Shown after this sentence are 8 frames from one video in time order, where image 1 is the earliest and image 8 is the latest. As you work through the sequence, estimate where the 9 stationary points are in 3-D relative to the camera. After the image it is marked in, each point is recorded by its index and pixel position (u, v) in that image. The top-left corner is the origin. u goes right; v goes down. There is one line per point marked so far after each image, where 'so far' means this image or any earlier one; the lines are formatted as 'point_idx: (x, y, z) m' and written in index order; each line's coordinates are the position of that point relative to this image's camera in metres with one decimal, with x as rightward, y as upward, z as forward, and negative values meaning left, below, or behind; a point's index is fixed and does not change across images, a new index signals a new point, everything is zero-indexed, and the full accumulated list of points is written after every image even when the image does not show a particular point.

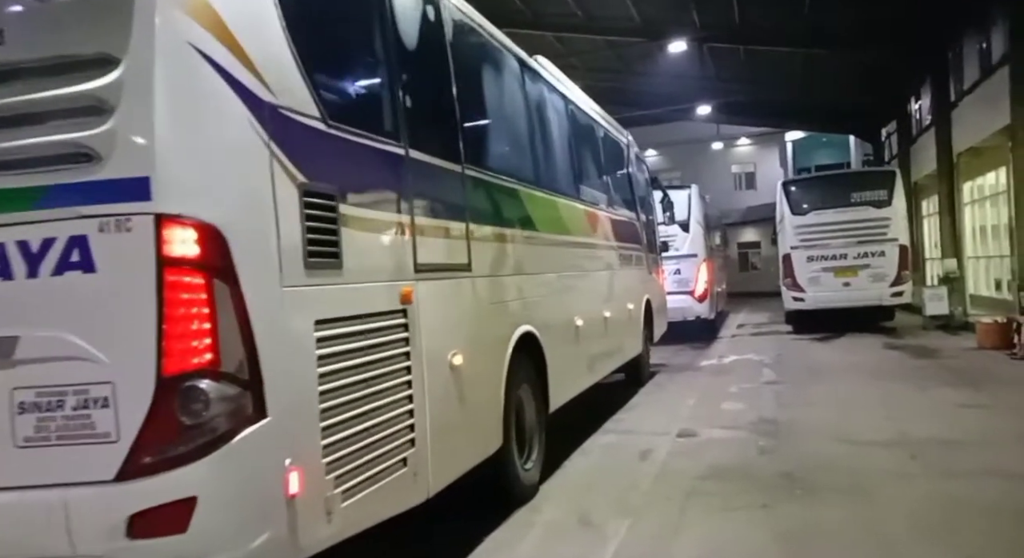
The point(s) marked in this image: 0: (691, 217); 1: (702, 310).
0: (+3.8, +1.3, +16.5) m
1: (+3.9, -0.6, +16.0) m
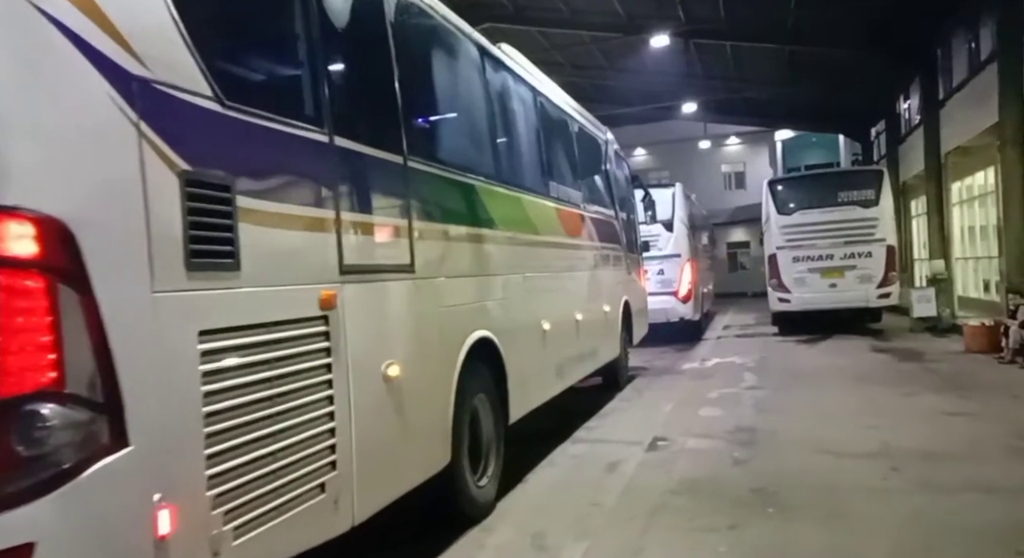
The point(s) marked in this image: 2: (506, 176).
0: (+3.4, +1.3, +16.1) m
1: (+3.5, -0.6, +15.6) m
2: (-0.1, +0.8, +6.2) m
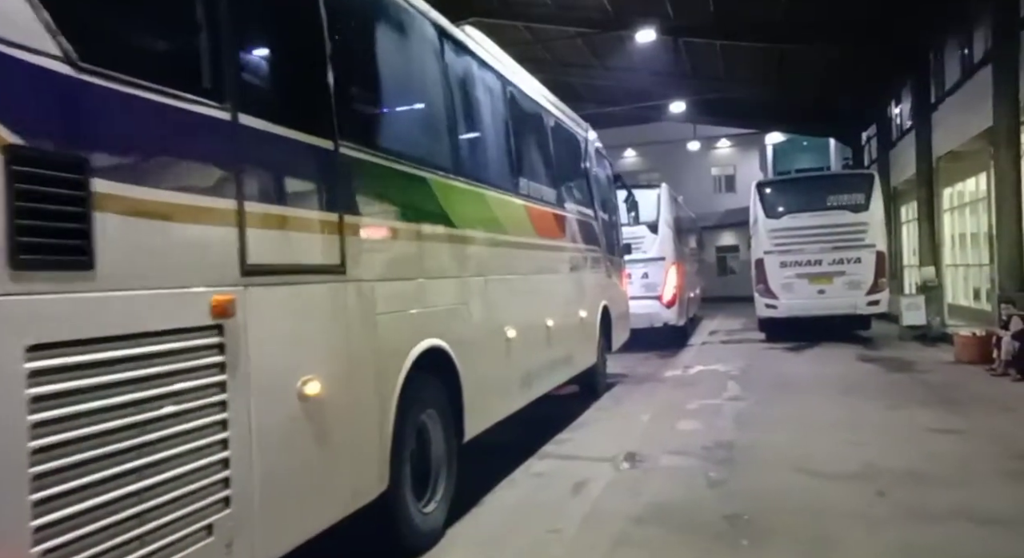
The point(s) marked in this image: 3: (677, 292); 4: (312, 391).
0: (+3.0, +1.2, +15.7) m
1: (+3.1, -0.7, +15.2) m
2: (-0.4, +0.8, +5.7) m
3: (+3.2, -0.2, +15.4) m
4: (-0.9, -0.5, +3.5) m
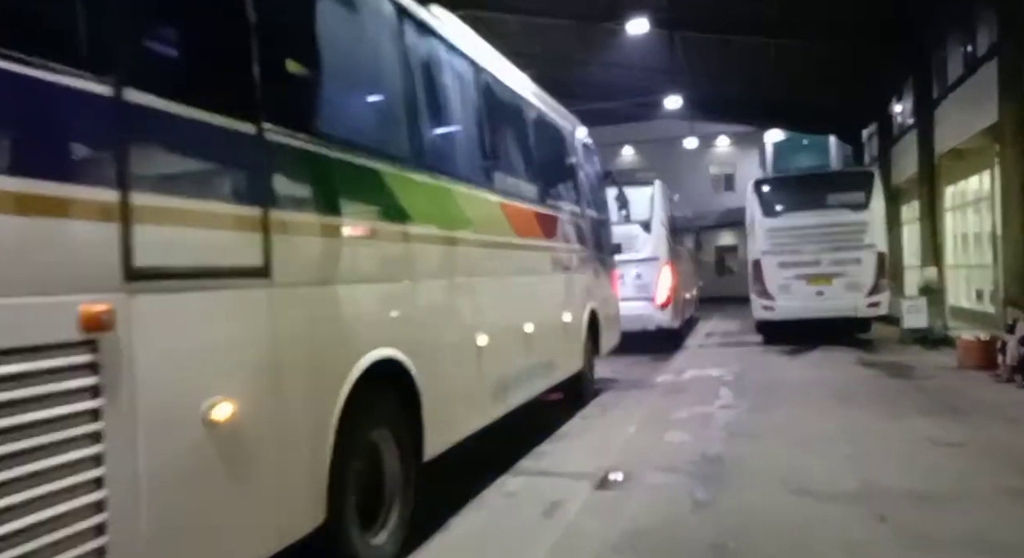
0: (+2.7, +1.2, +15.2) m
1: (+2.8, -0.7, +14.7) m
2: (-0.6, +0.8, +5.3) m
3: (+3.0, -0.3, +14.9) m
4: (-1.1, -0.5, +3.0) m
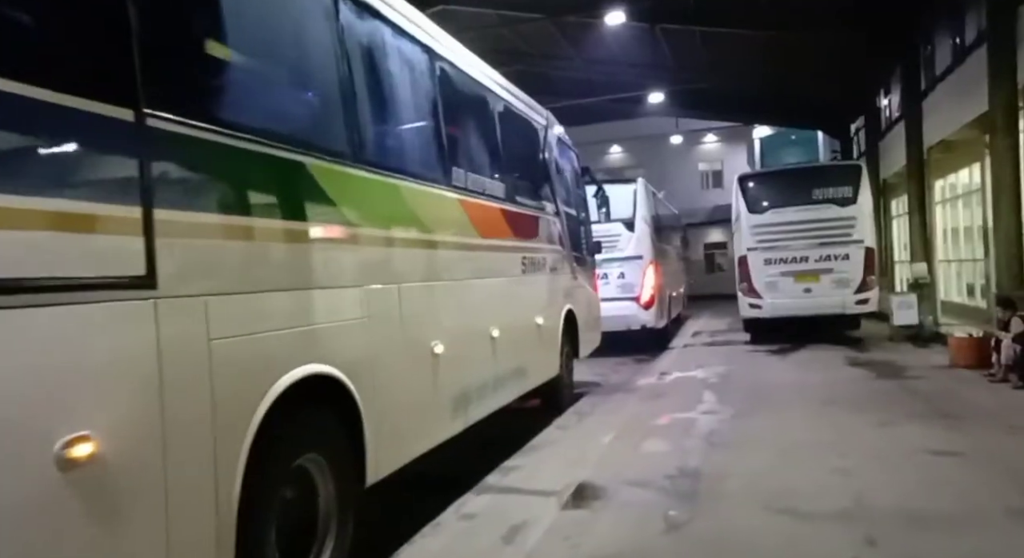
0: (+2.3, +1.2, +14.7) m
1: (+2.5, -0.7, +14.3) m
2: (-0.9, +0.8, +4.8) m
3: (+2.6, -0.2, +14.4) m
4: (-1.4, -0.6, +2.5) m
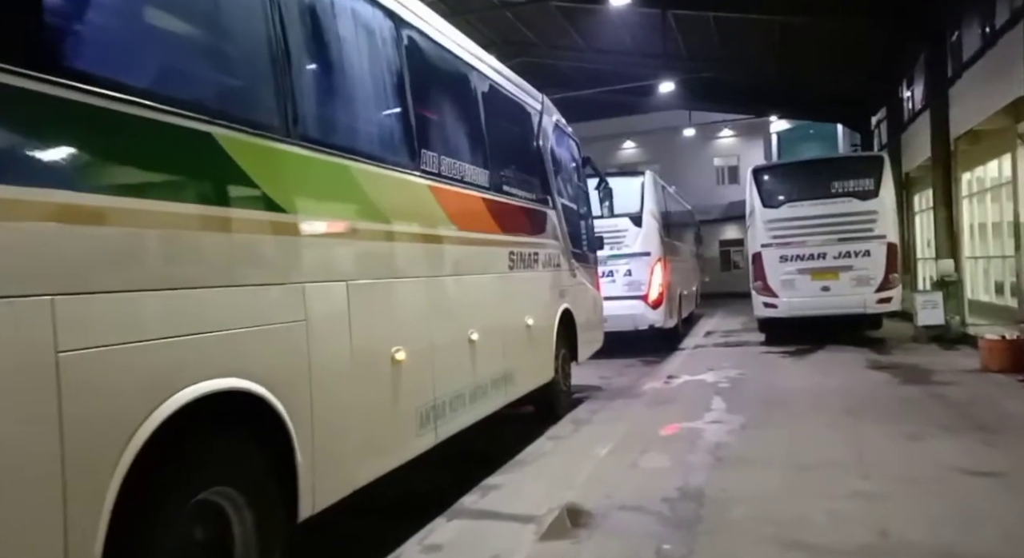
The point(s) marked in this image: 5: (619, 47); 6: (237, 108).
0: (+2.4, +1.3, +14.0) m
1: (+2.5, -0.7, +13.5) m
2: (-1.1, +0.8, +4.1) m
3: (+2.7, -0.2, +13.7) m
4: (-1.6, -0.5, +1.9) m
5: (+2.7, +5.7, +19.3) m
6: (-1.2, +0.8, +3.6) m
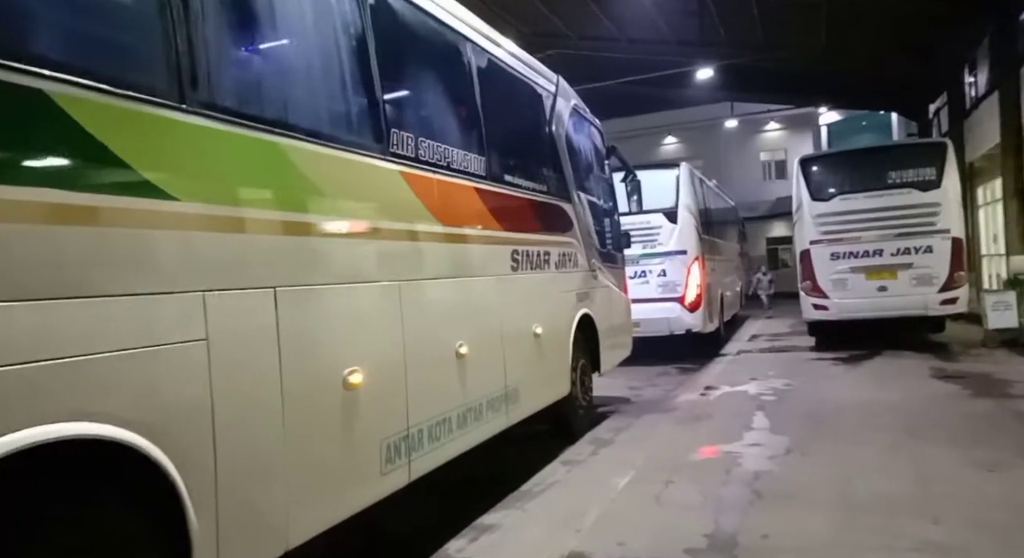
0: (+2.8, +1.3, +12.9) m
1: (+2.9, -0.7, +12.4) m
2: (-1.2, +0.8, +3.2) m
3: (+3.1, -0.2, +12.6) m
4: (-1.9, -0.6, +1.0) m
5: (+3.4, +5.7, +18.3) m
6: (-1.4, +0.7, +2.8) m
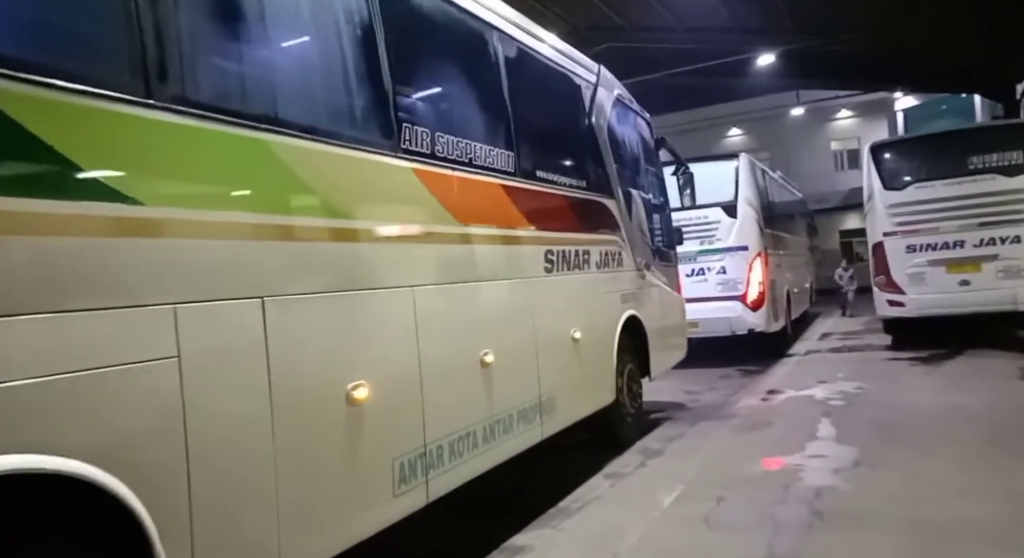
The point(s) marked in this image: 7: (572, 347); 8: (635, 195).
0: (+3.6, +1.3, +12.3) m
1: (+3.7, -0.6, +11.8) m
2: (-1.2, +0.7, +3.0) m
3: (+3.9, -0.2, +11.9) m
4: (-2.0, -0.6, +0.8) m
5: (+4.5, +5.7, +17.6) m
6: (-1.4, +0.7, +2.5) m
7: (+0.5, -0.5, +6.3) m
8: (+1.2, +0.8, +8.0) m
